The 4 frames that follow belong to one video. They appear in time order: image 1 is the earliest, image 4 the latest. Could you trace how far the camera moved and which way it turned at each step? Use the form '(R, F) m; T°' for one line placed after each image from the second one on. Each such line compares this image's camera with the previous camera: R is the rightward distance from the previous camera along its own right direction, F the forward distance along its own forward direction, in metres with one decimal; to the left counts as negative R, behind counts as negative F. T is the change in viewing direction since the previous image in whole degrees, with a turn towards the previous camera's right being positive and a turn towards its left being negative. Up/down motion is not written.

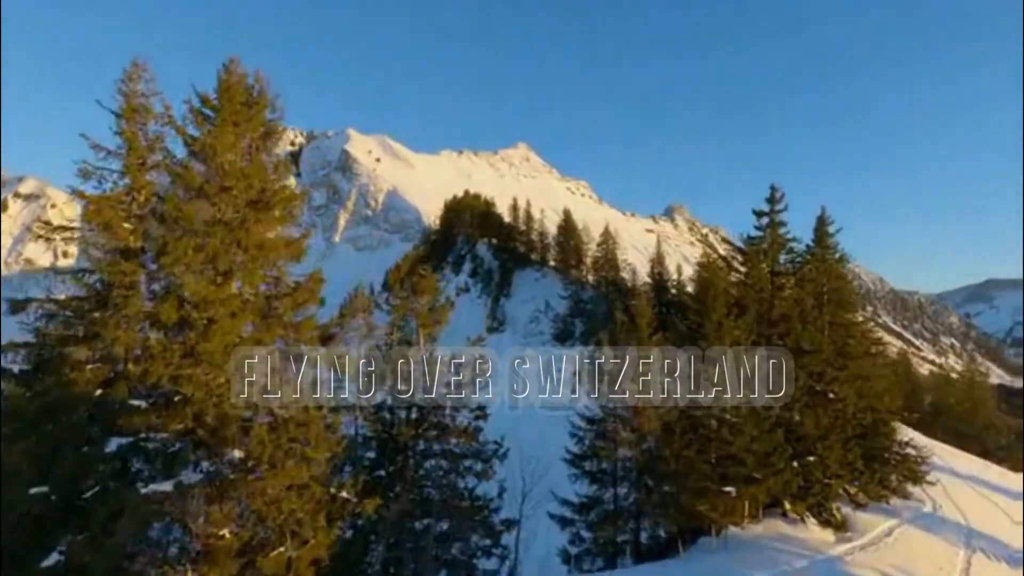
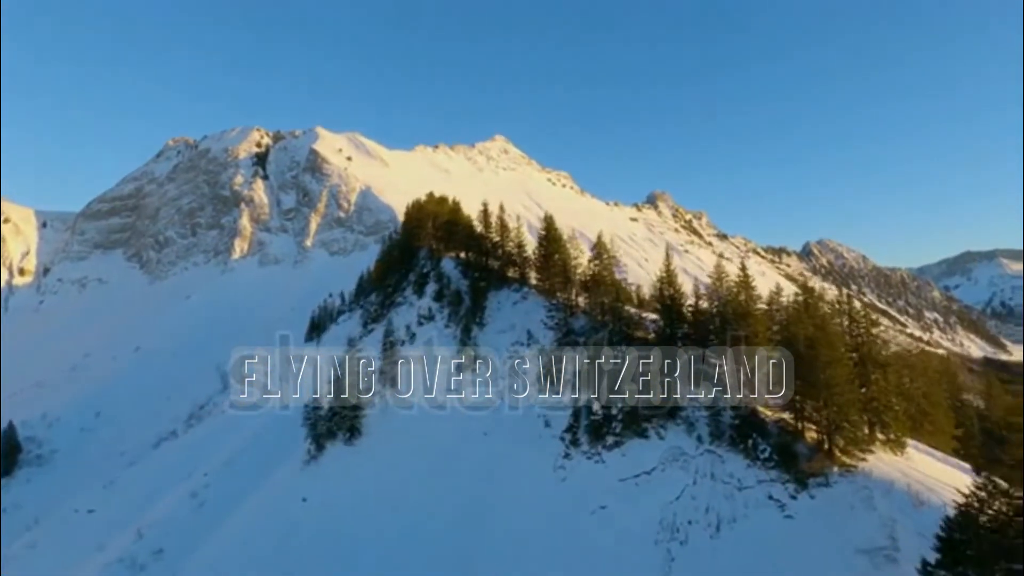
(-1.2, +1.1) m; +3°
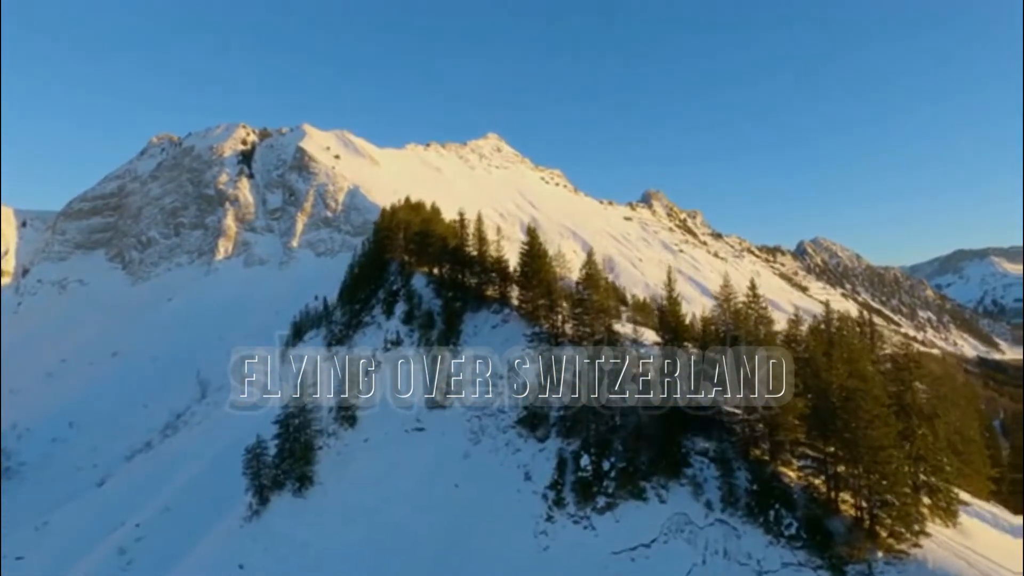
(-0.7, +0.7) m; +2°
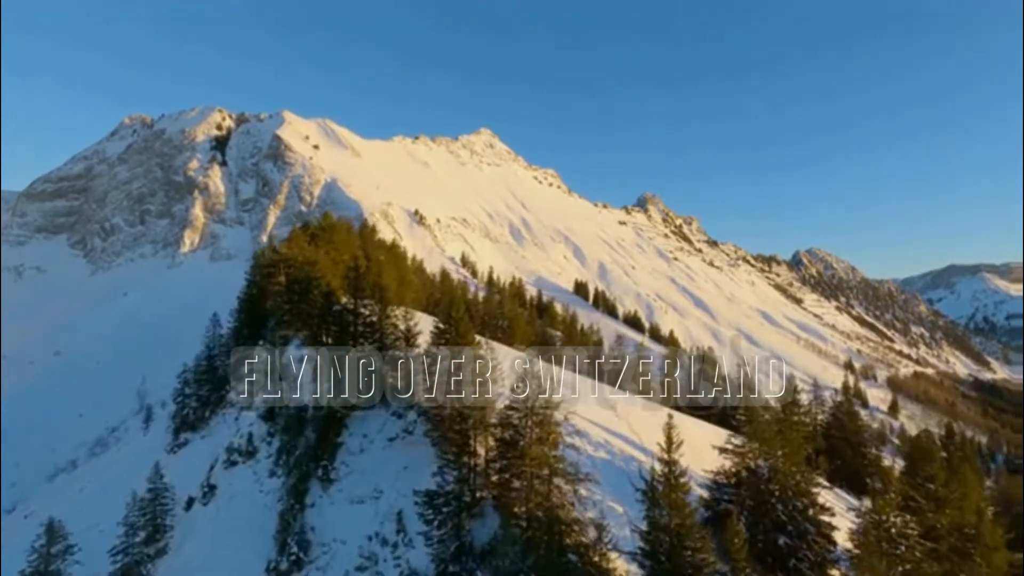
(-2.0, +1.9) m; +4°
